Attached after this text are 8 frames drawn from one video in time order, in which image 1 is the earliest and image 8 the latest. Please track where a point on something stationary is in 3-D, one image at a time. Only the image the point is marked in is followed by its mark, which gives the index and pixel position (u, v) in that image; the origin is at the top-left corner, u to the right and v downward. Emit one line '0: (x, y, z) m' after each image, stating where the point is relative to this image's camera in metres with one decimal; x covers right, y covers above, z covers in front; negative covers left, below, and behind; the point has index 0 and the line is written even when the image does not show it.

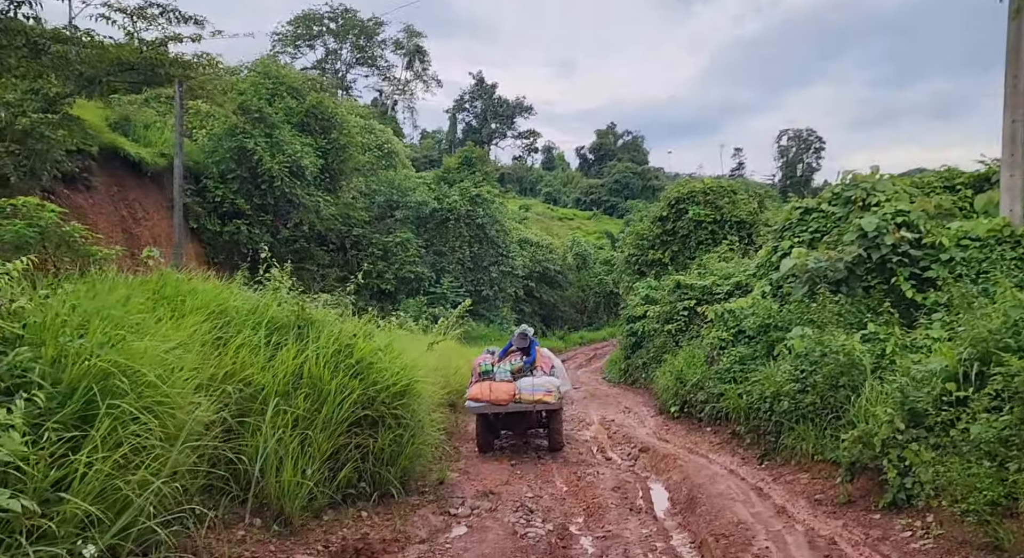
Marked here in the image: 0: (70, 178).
0: (-10.3, +2.4, +16.8) m
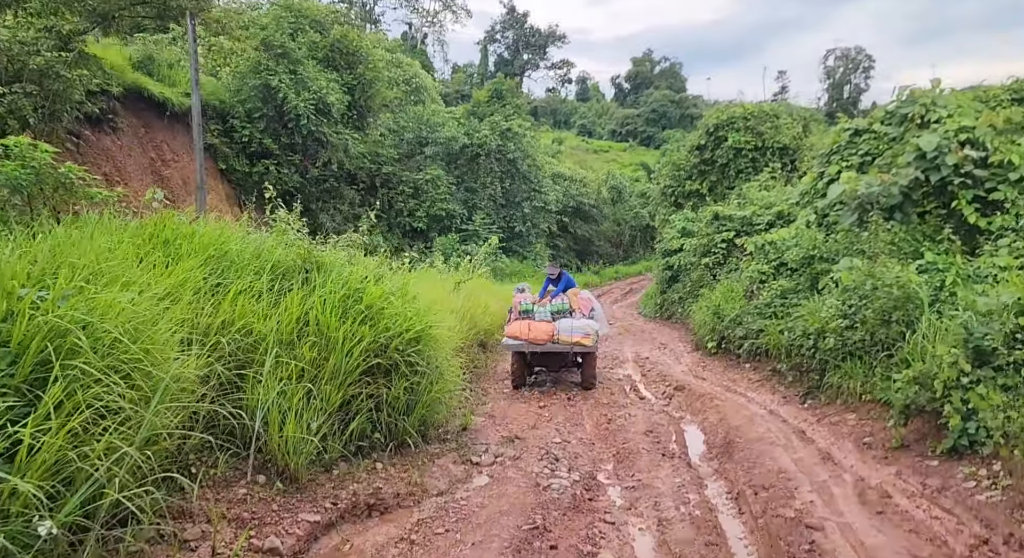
0: (-9.7, +3.6, +16.6) m
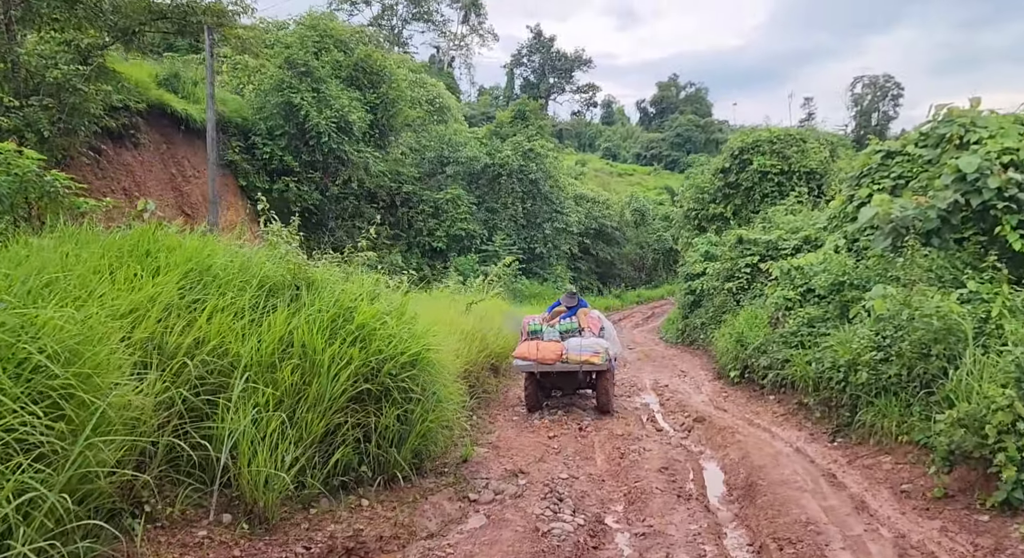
0: (-9.2, +3.3, +16.7) m
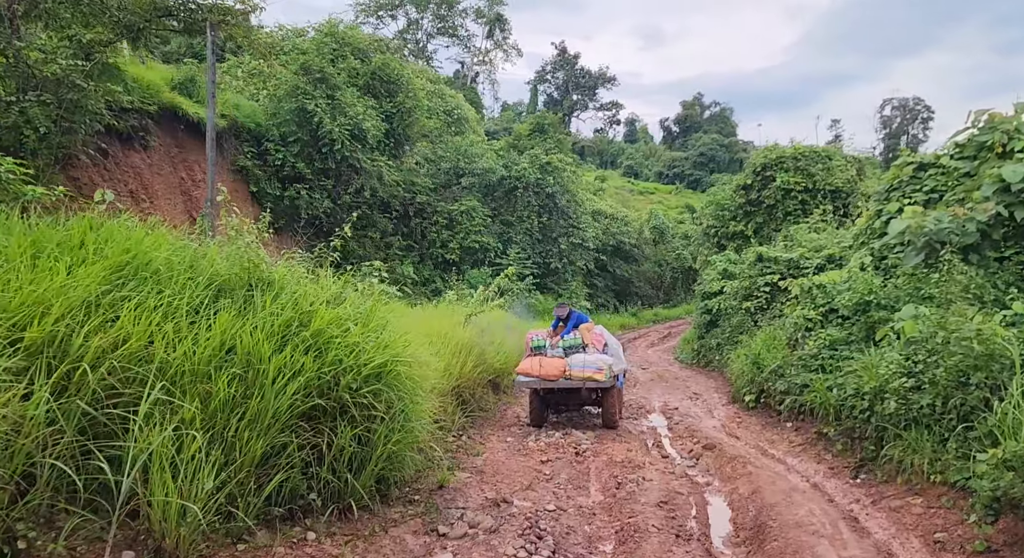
0: (-8.9, +3.2, +16.5) m
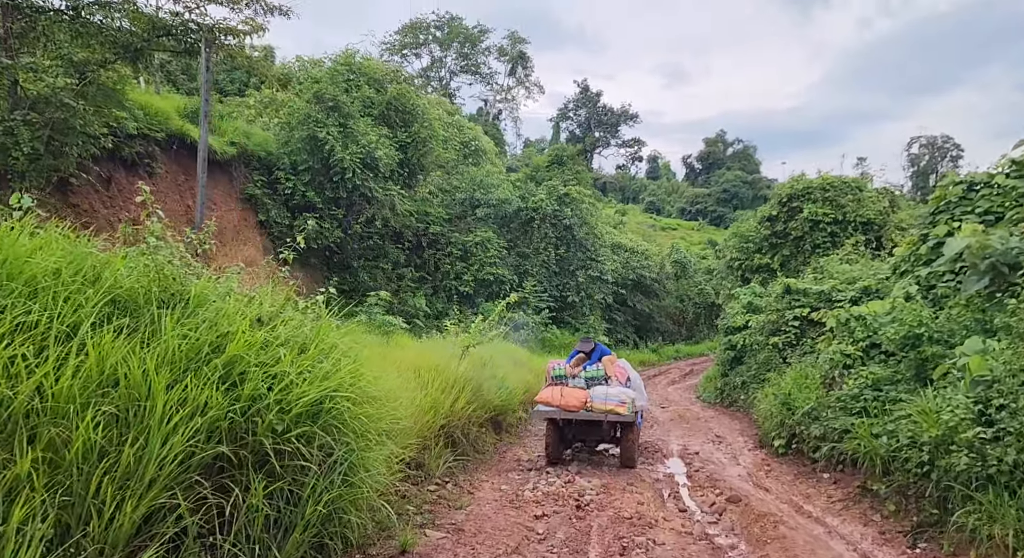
0: (-8.6, +2.6, +16.1) m
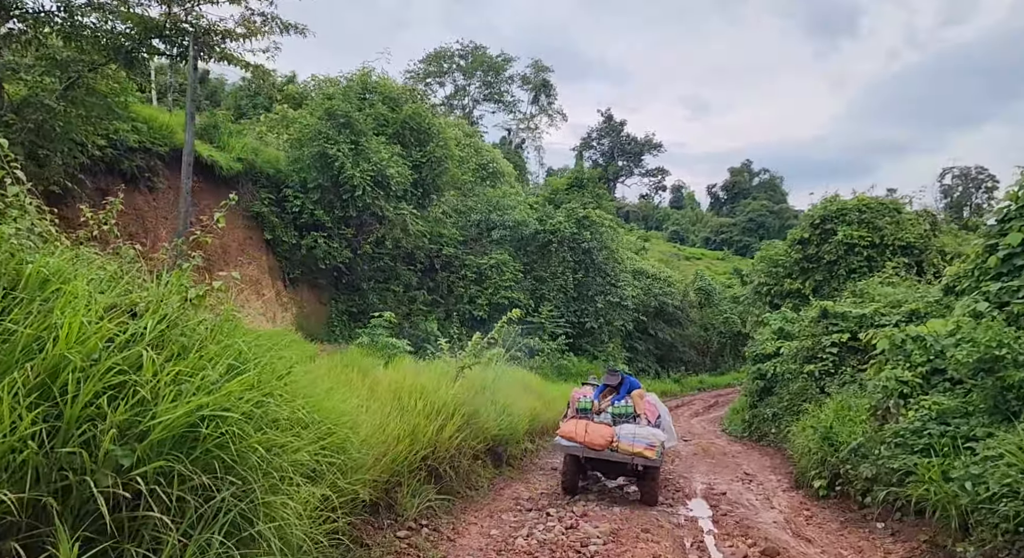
0: (-8.3, +2.2, +15.5) m
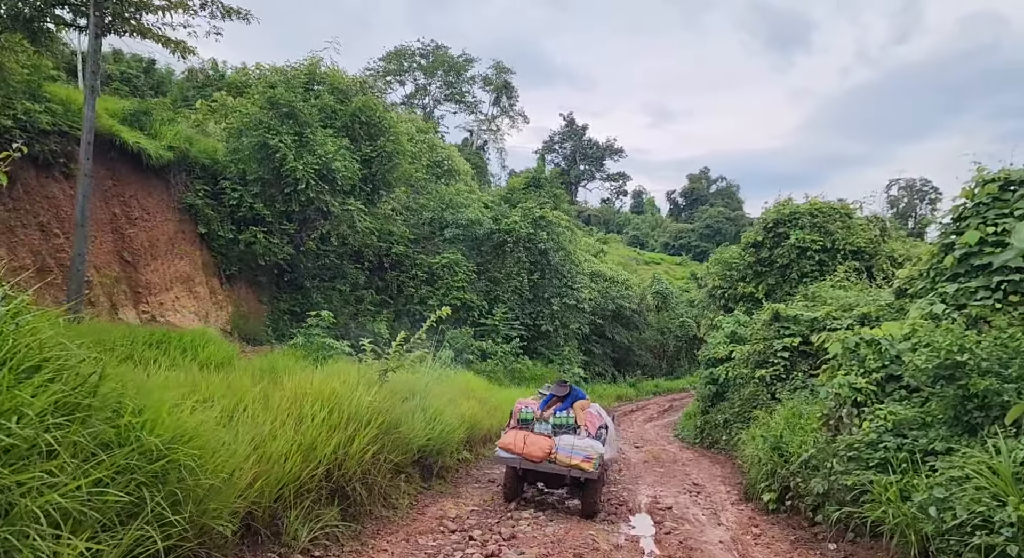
0: (-9.4, +2.4, +14.4) m
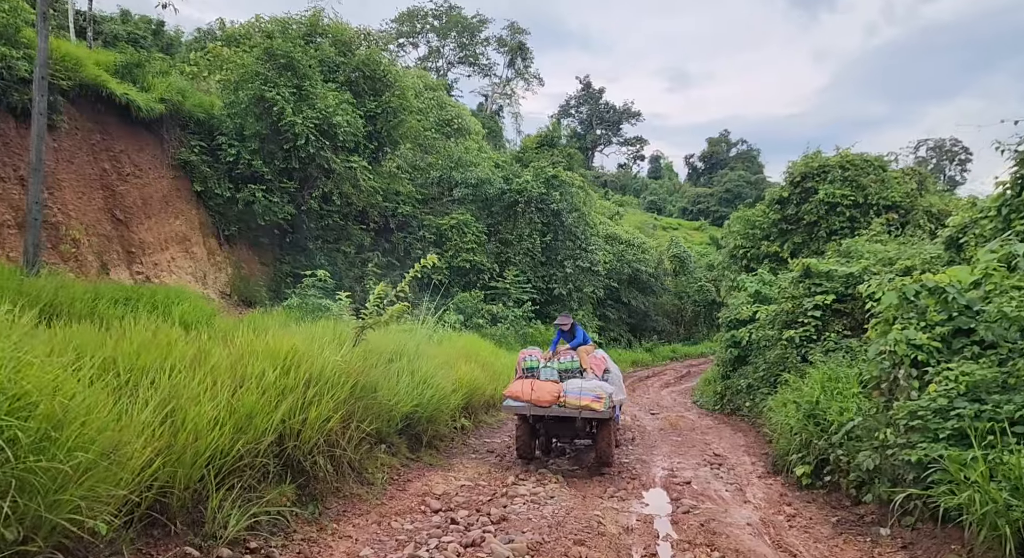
0: (-9.3, +3.1, +13.5) m
